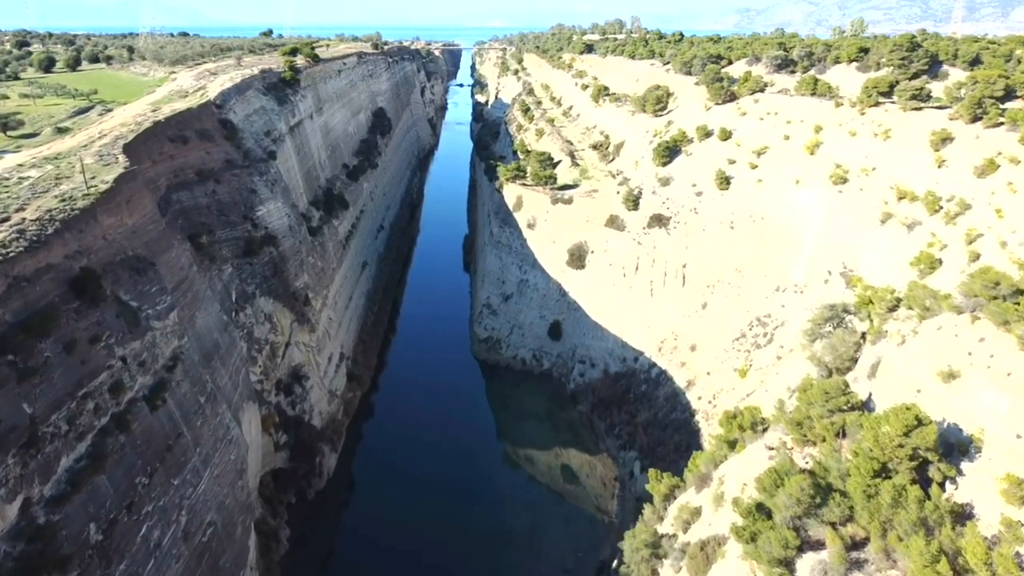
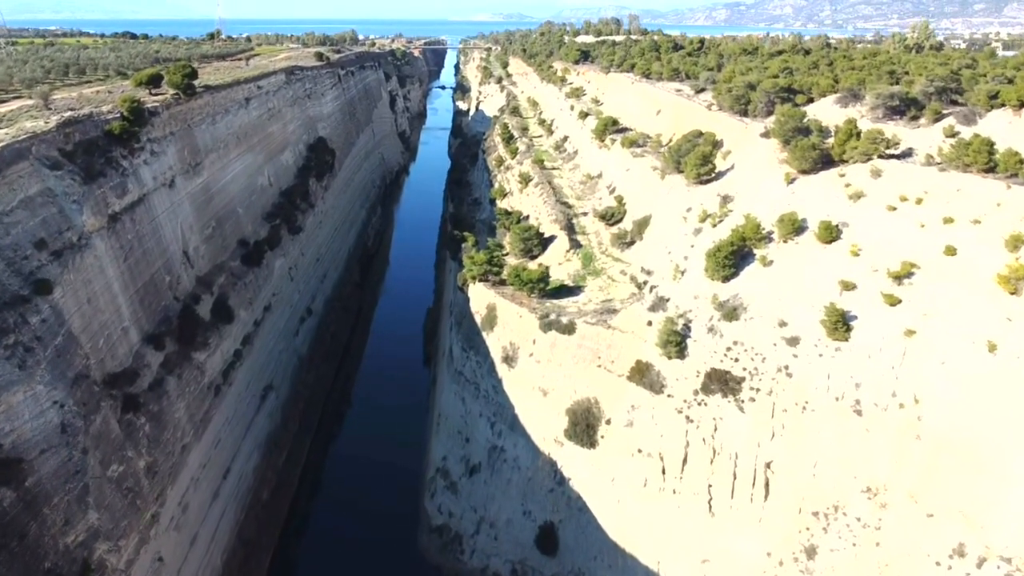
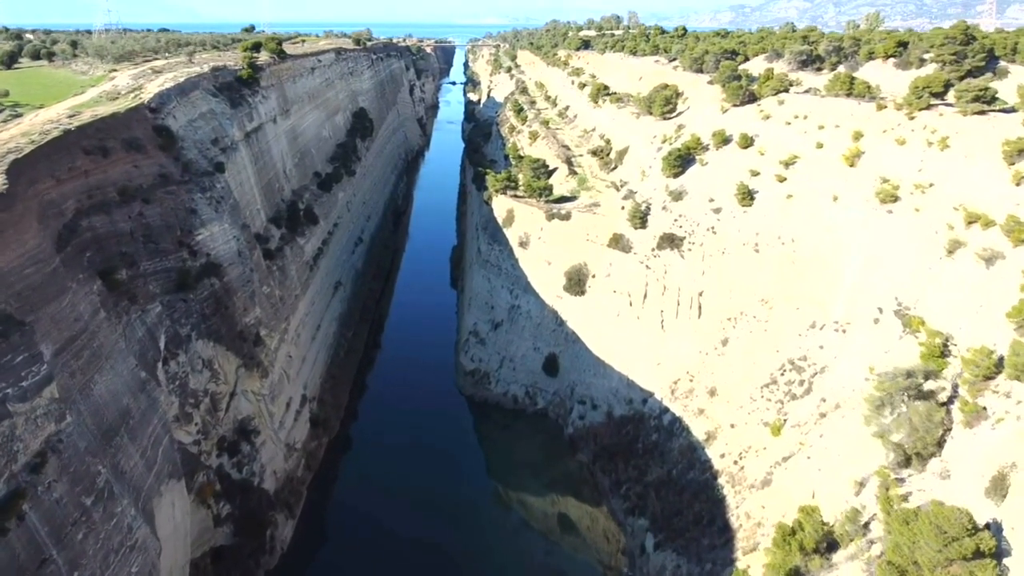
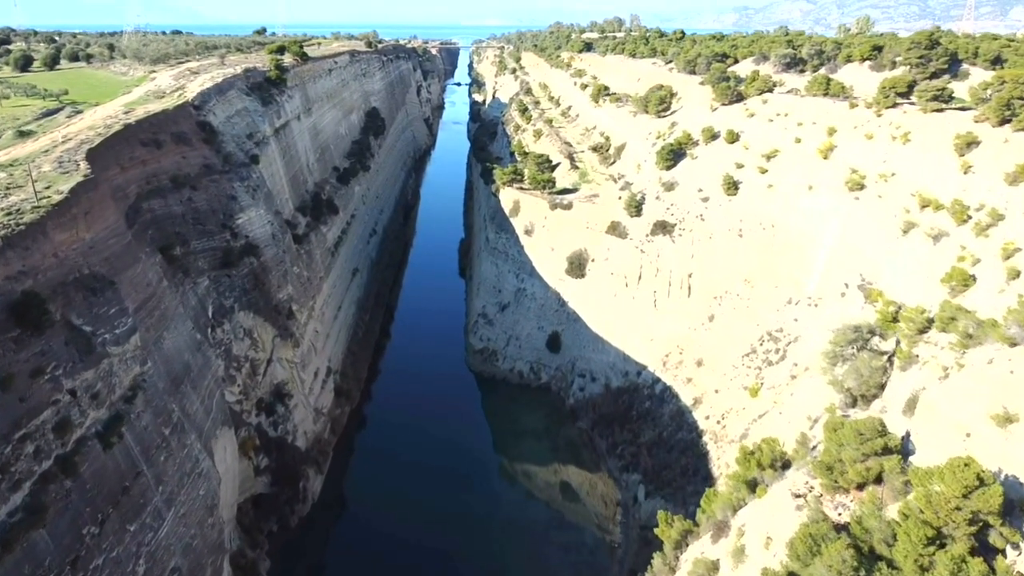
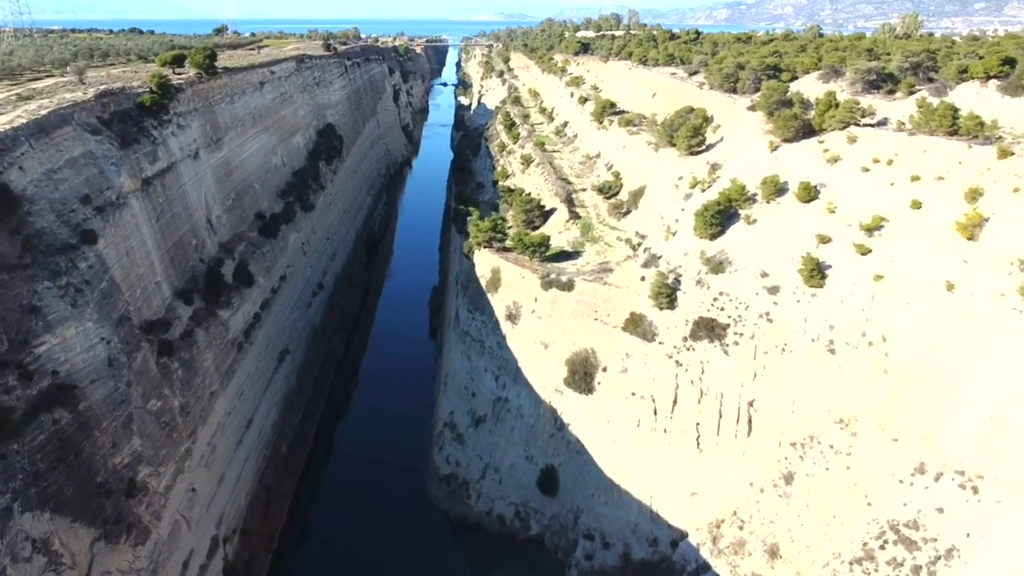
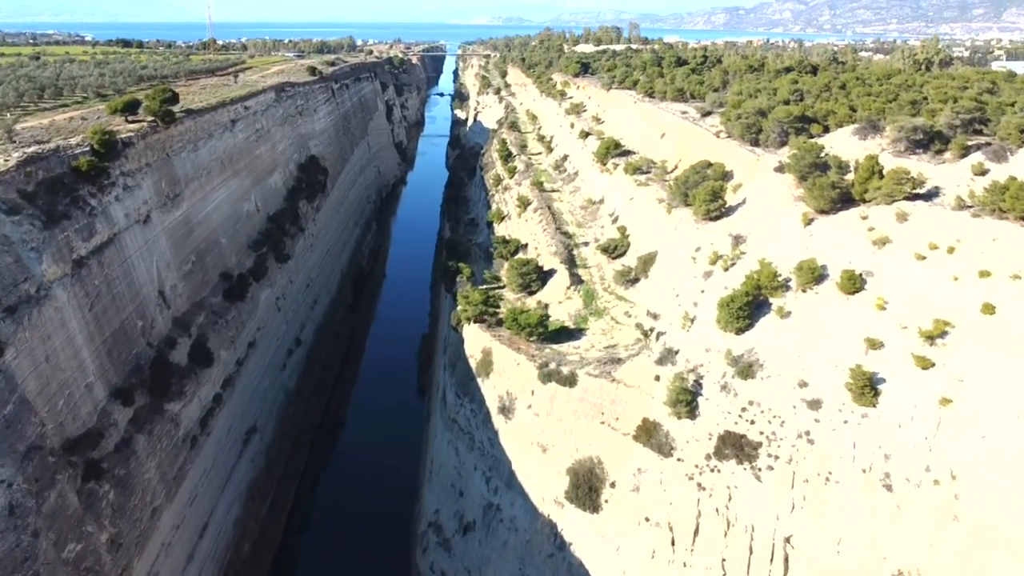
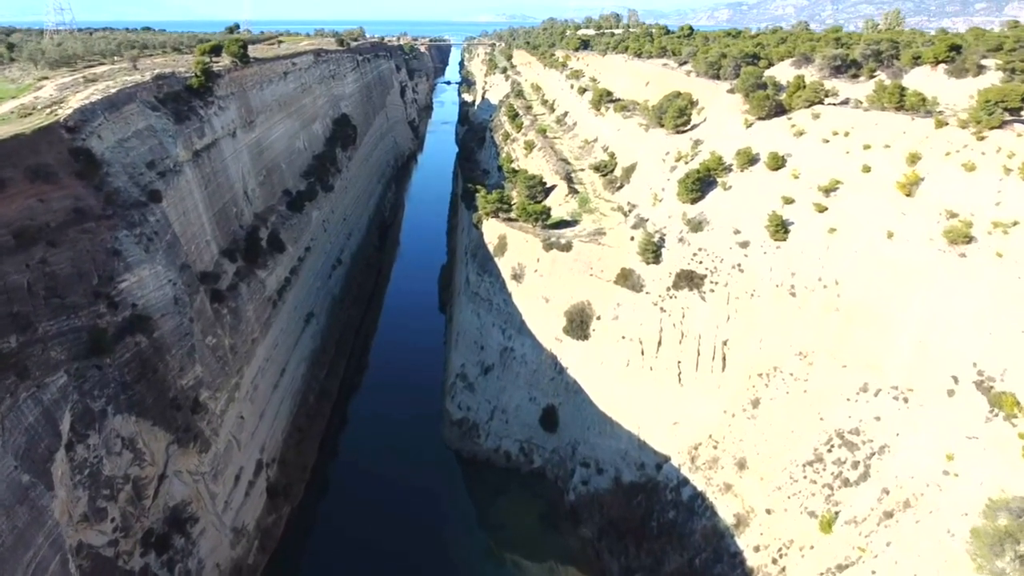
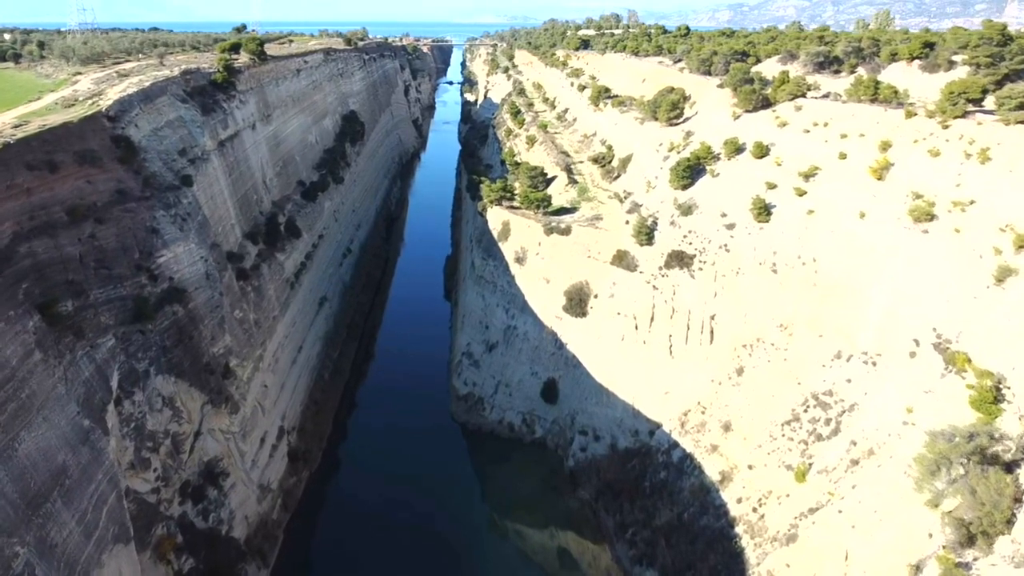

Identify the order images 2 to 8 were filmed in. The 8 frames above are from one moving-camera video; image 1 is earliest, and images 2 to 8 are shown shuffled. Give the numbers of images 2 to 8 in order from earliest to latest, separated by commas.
4, 3, 8, 7, 5, 2, 6
